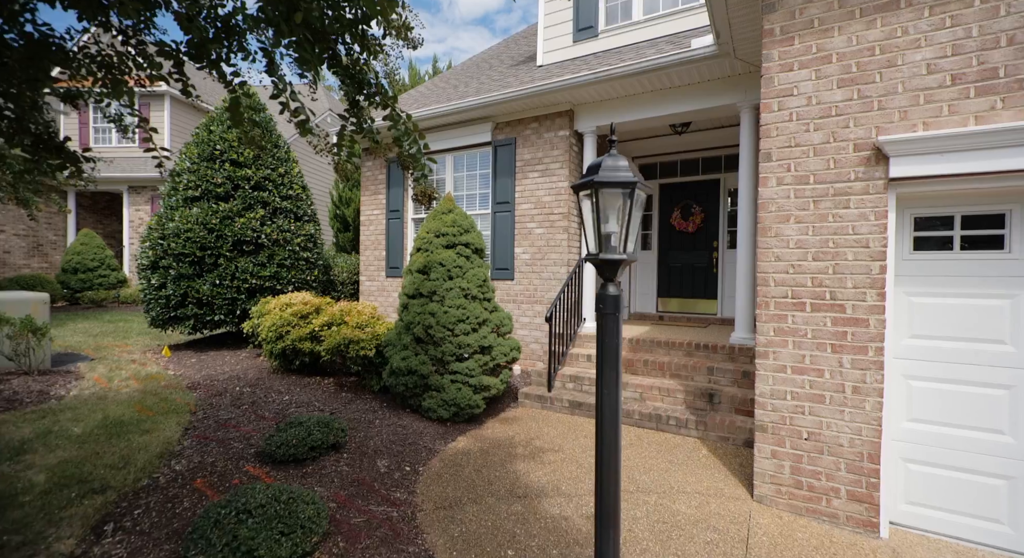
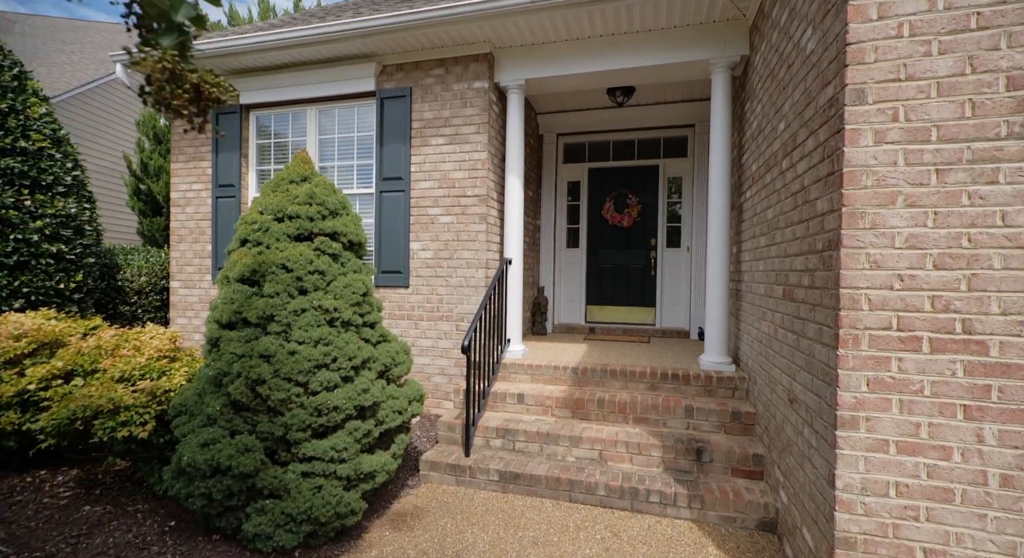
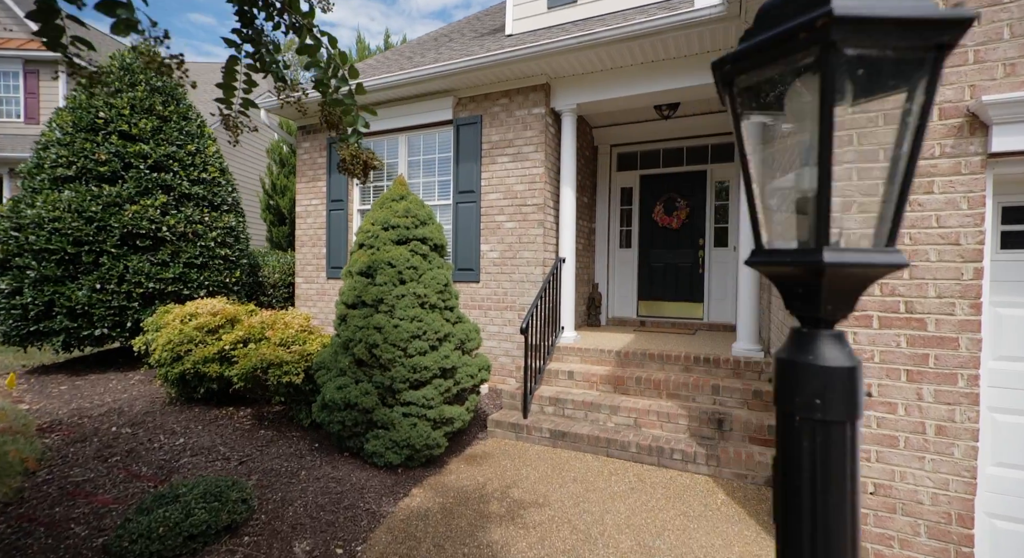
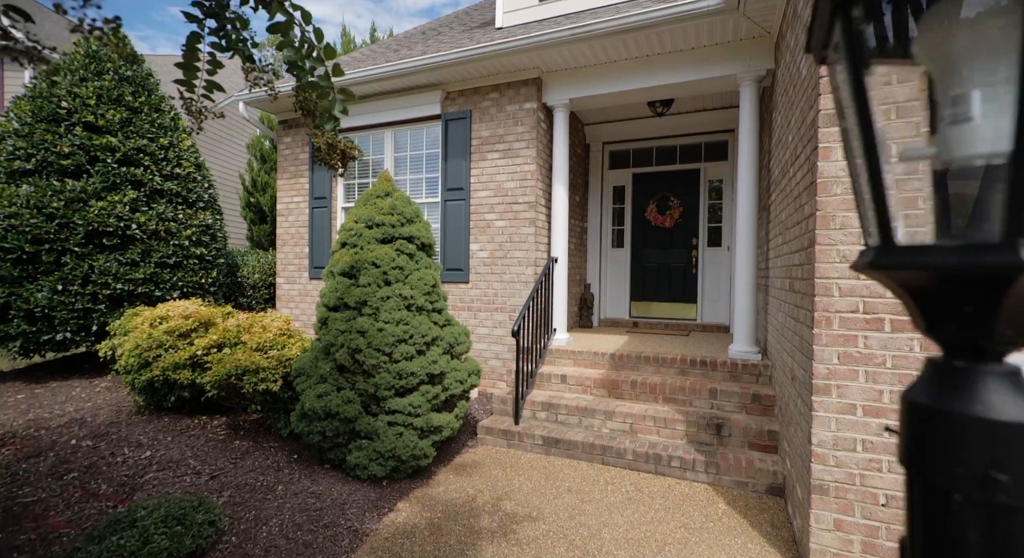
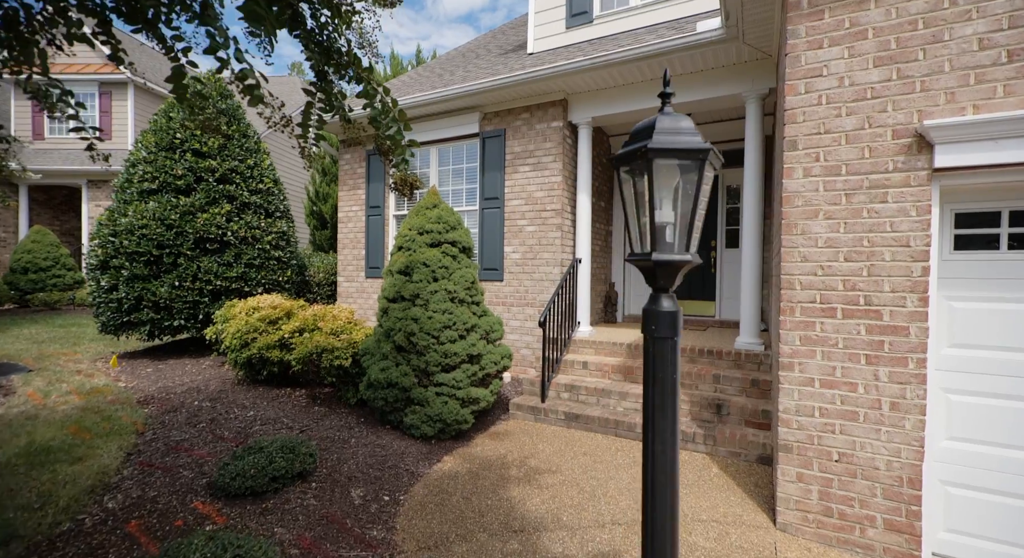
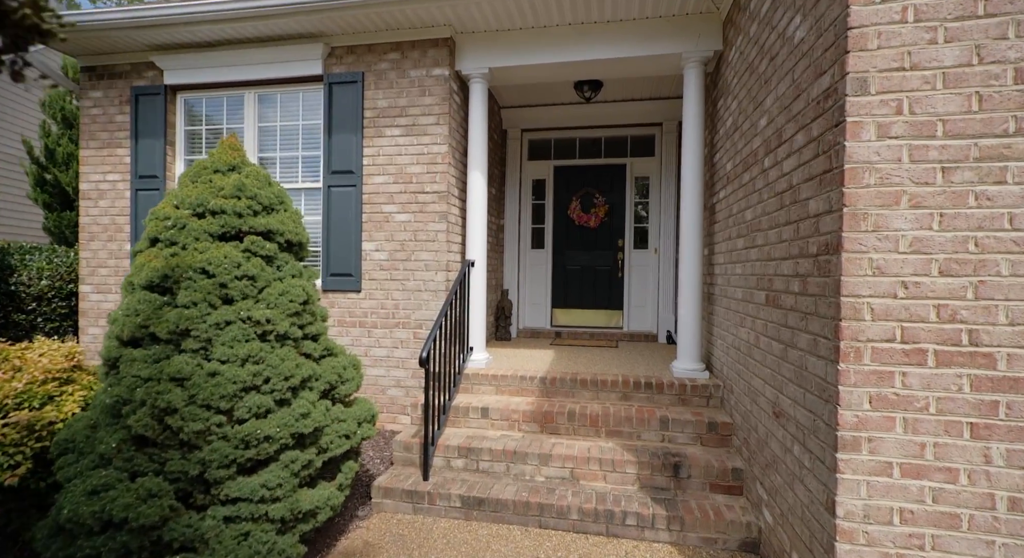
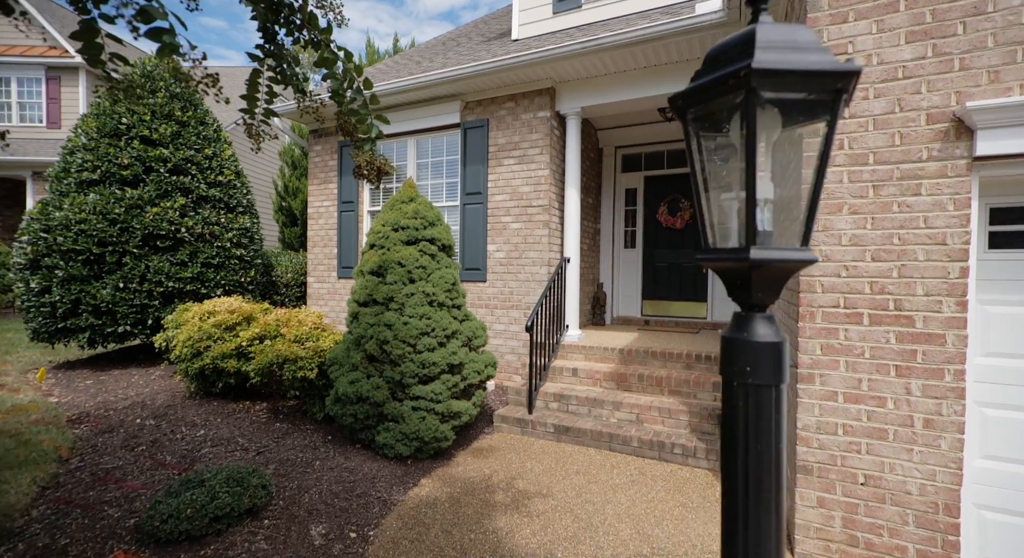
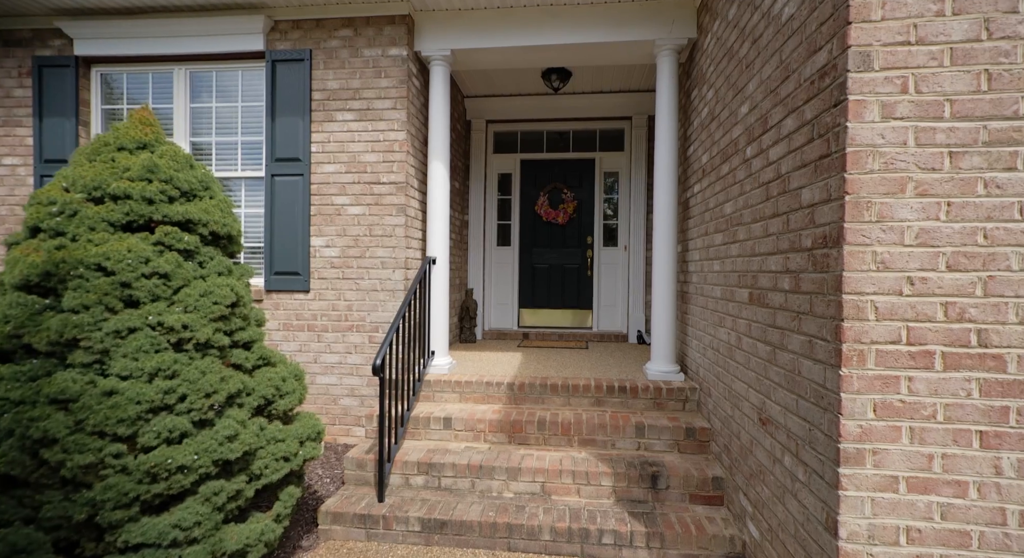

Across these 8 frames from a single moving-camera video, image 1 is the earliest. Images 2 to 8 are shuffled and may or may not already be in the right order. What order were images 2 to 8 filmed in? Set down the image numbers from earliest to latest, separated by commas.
5, 7, 3, 4, 2, 6, 8
